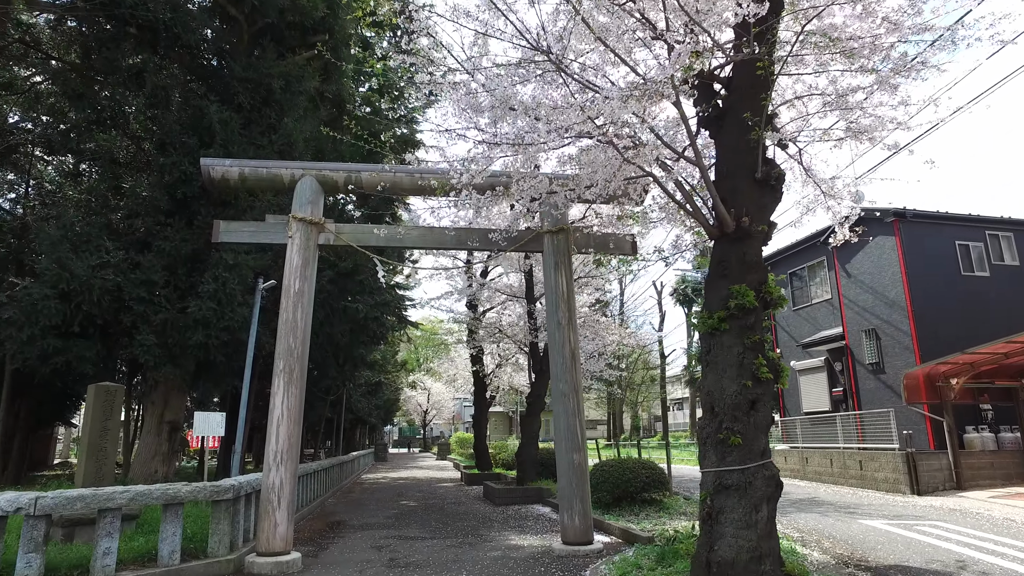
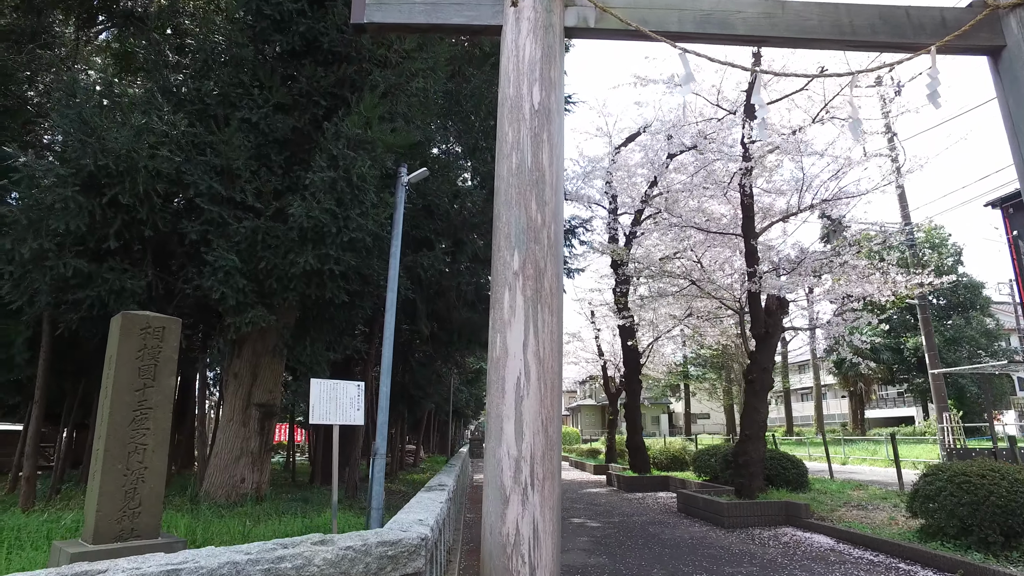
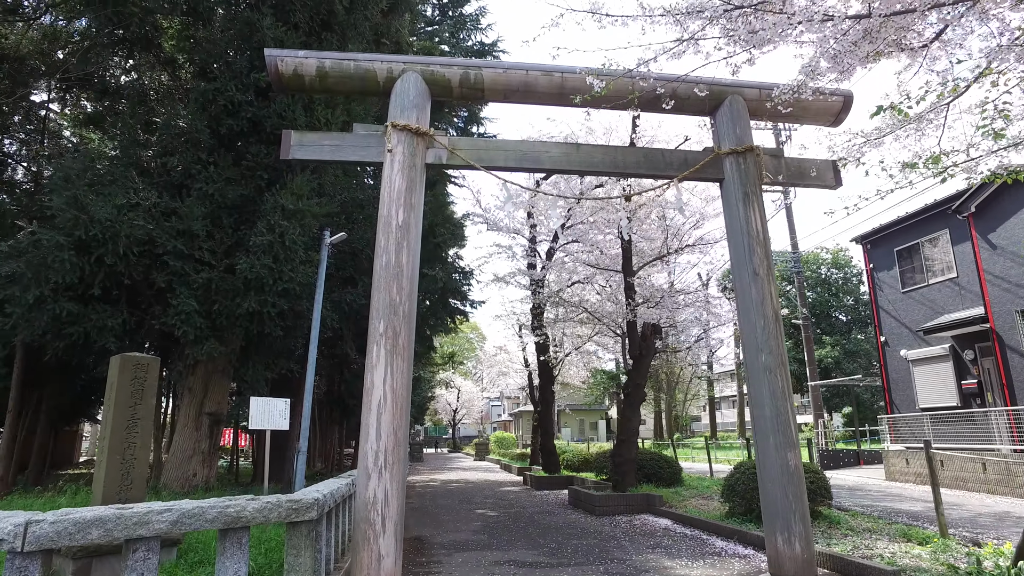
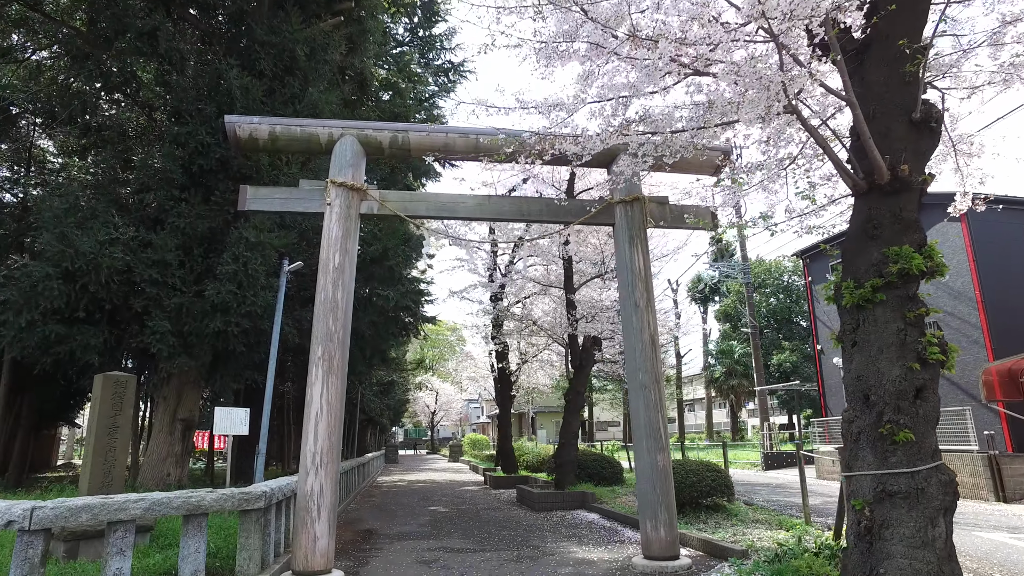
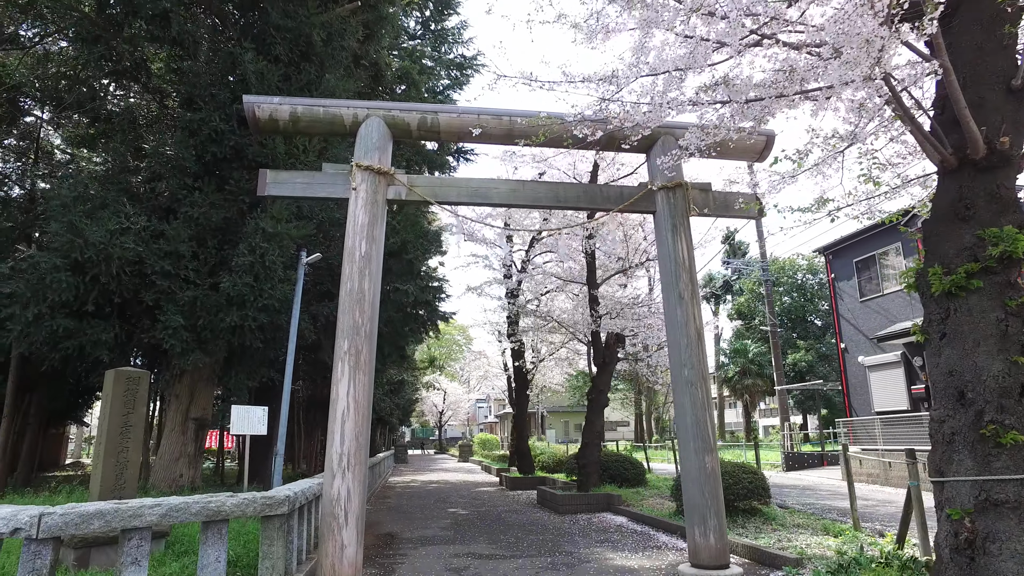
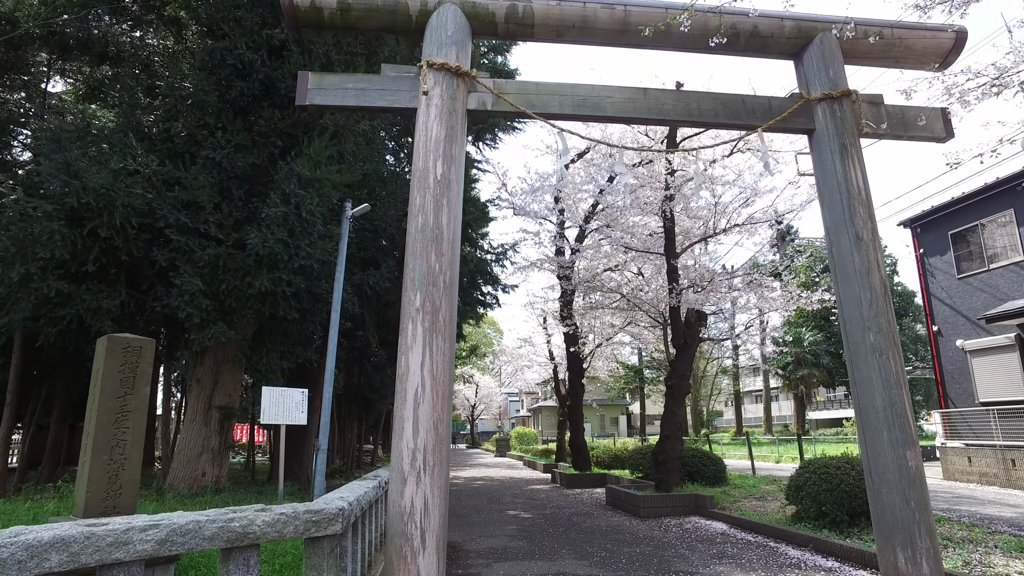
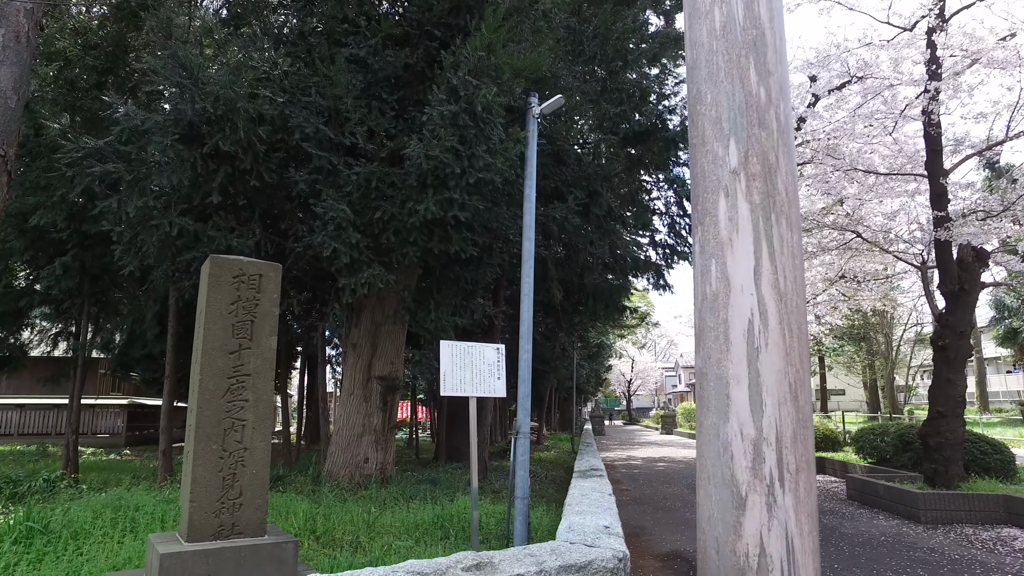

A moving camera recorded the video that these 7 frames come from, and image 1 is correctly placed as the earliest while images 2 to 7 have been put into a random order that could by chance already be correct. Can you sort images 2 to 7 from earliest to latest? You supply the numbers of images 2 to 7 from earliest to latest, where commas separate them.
4, 5, 3, 6, 2, 7
